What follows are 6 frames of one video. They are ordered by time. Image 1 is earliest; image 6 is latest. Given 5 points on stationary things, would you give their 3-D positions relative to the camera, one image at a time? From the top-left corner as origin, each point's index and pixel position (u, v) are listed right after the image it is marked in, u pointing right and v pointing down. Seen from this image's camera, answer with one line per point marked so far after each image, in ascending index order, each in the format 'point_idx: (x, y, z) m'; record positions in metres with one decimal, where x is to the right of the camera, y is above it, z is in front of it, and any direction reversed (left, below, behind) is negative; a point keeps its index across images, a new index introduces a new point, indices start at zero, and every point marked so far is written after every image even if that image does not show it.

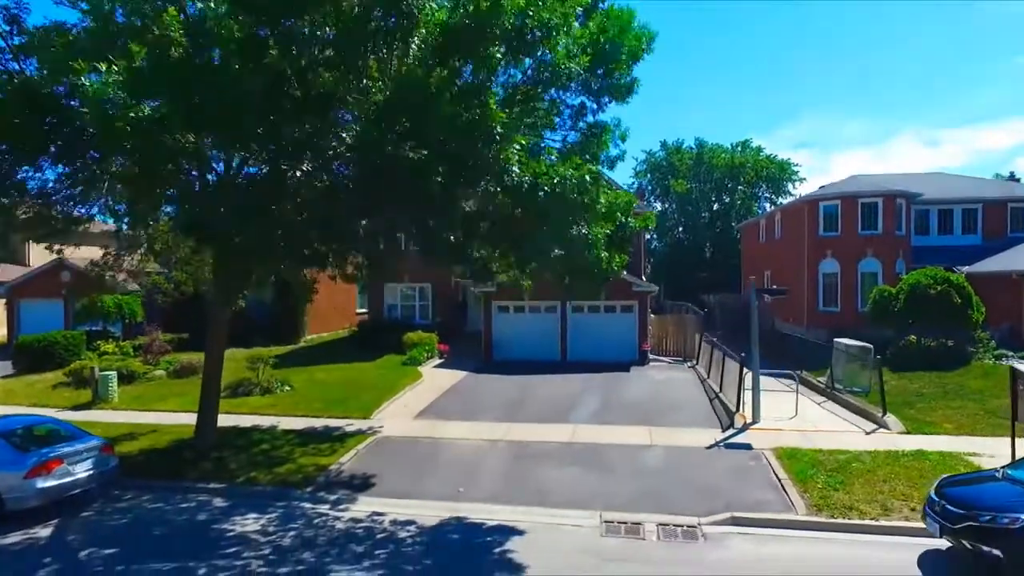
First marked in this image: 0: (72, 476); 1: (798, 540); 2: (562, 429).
0: (-8.2, -3.5, +11.3) m
1: (+4.8, -4.2, +10.2) m
2: (+1.4, -3.8, +16.3) m
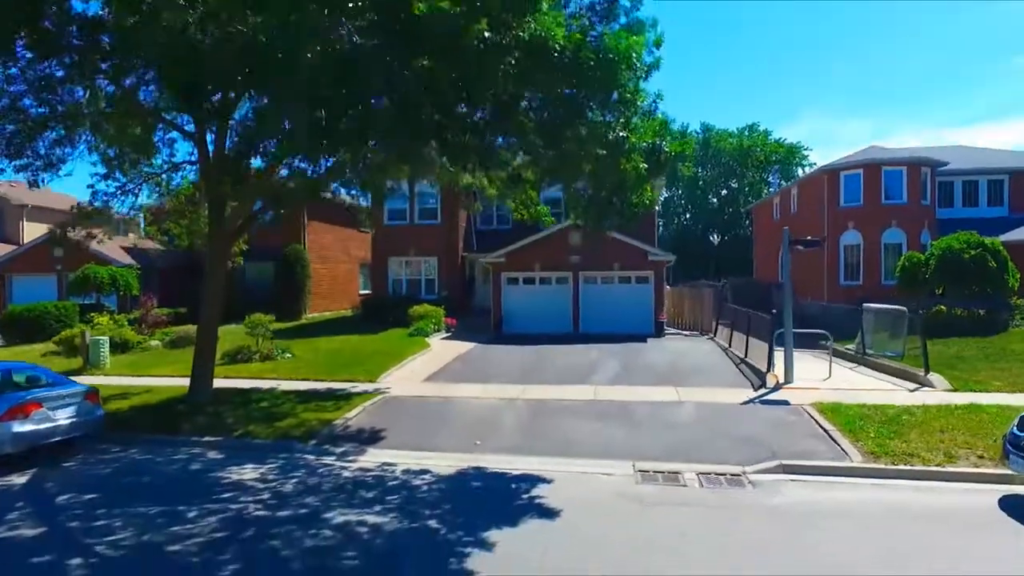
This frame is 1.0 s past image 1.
0: (-7.8, -2.3, +10.3) m
1: (+5.2, -3.0, +9.1) m
2: (+1.8, -2.5, +15.3) m
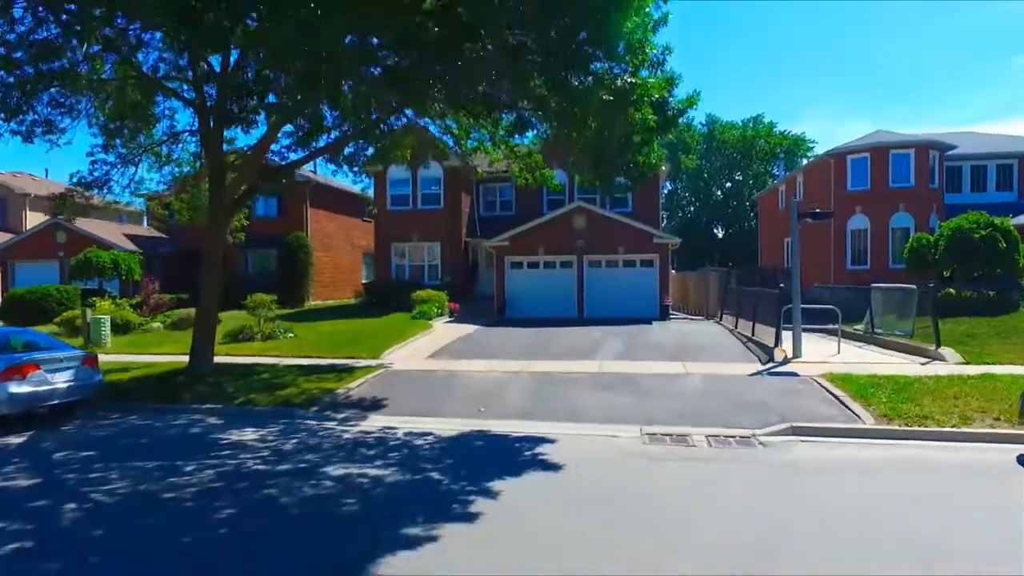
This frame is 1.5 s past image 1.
0: (-7.8, -1.6, +10.2) m
1: (+5.3, -2.3, +8.9) m
2: (+1.9, -1.9, +15.1) m
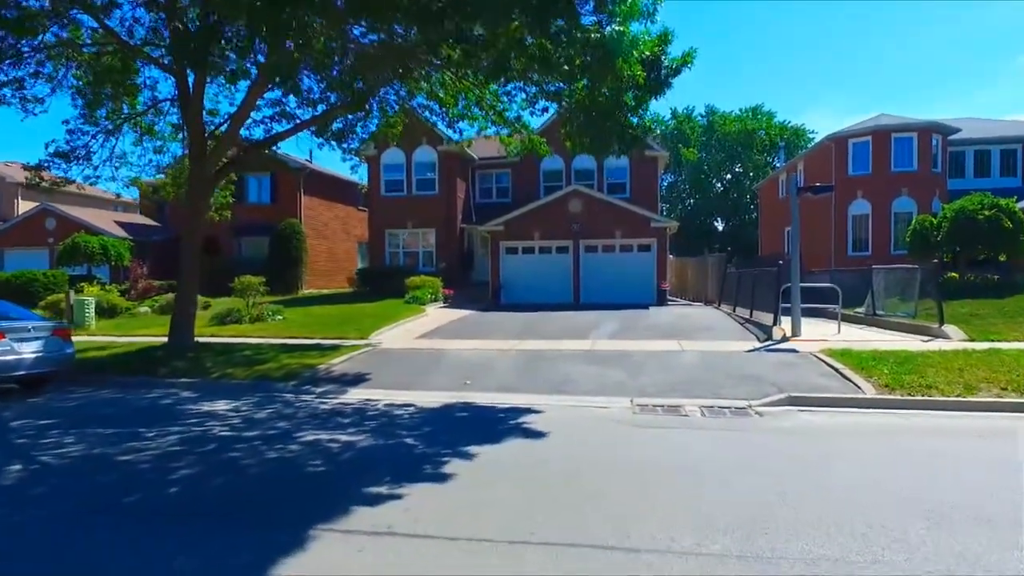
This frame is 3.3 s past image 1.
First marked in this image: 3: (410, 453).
0: (-8.0, -1.1, +9.8) m
1: (+5.0, -1.8, +8.5) m
2: (+1.7, -1.3, +14.6) m
3: (-1.1, -1.8, +6.6) m
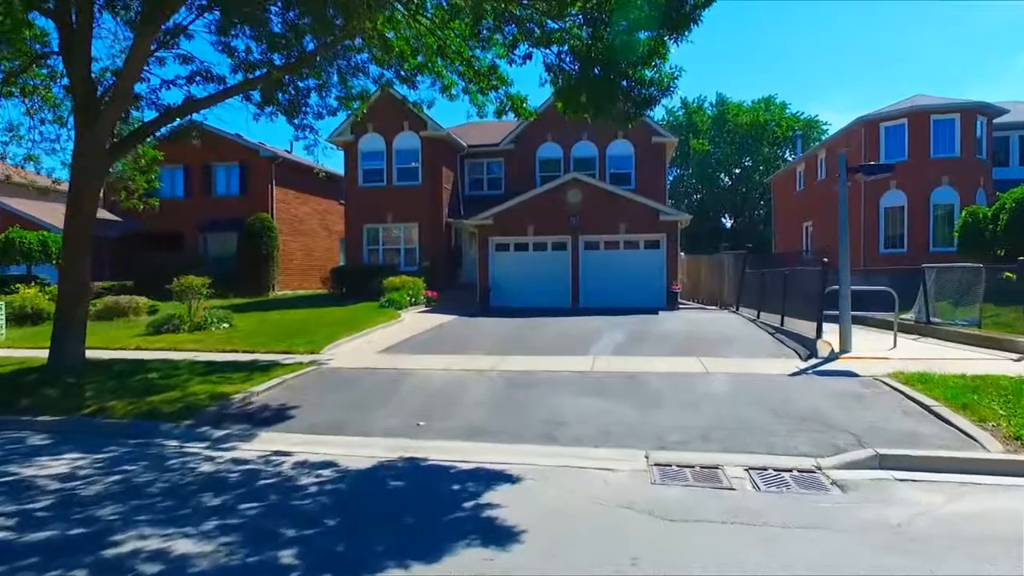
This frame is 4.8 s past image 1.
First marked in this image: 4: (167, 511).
0: (-8.4, -1.2, +7.0) m
1: (+4.7, -1.9, +5.6) m
2: (+1.3, -1.4, +11.8) m
3: (-1.5, -1.9, +3.8) m
4: (-2.9, -1.9, +5.1) m
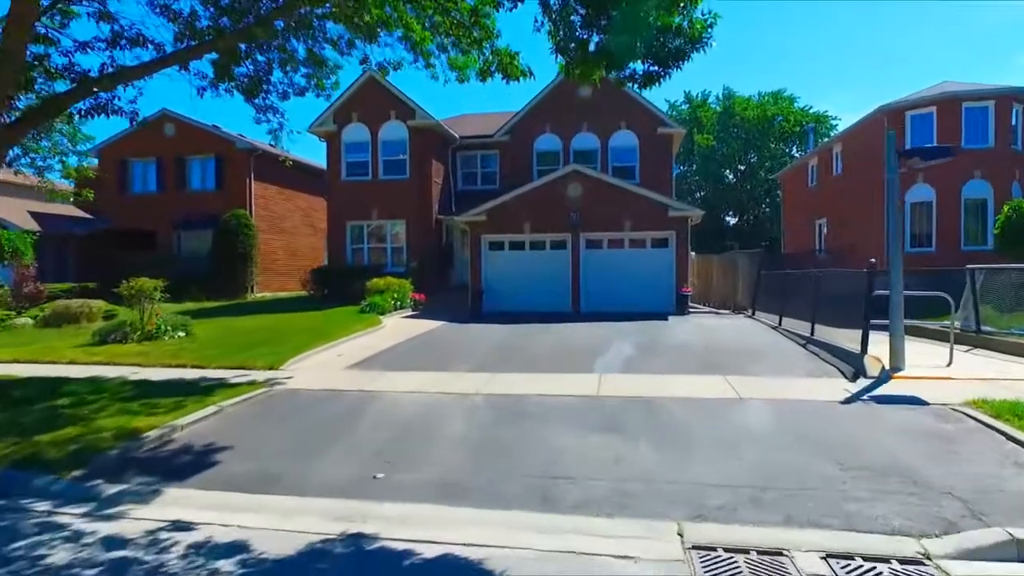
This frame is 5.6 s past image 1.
0: (-8.5, -1.3, +5.1) m
1: (+4.5, -2.0, +3.8) m
2: (+1.1, -1.5, +10.0) m
3: (-1.6, -2.0, +1.9) m
4: (-3.1, -2.0, +3.3) m
